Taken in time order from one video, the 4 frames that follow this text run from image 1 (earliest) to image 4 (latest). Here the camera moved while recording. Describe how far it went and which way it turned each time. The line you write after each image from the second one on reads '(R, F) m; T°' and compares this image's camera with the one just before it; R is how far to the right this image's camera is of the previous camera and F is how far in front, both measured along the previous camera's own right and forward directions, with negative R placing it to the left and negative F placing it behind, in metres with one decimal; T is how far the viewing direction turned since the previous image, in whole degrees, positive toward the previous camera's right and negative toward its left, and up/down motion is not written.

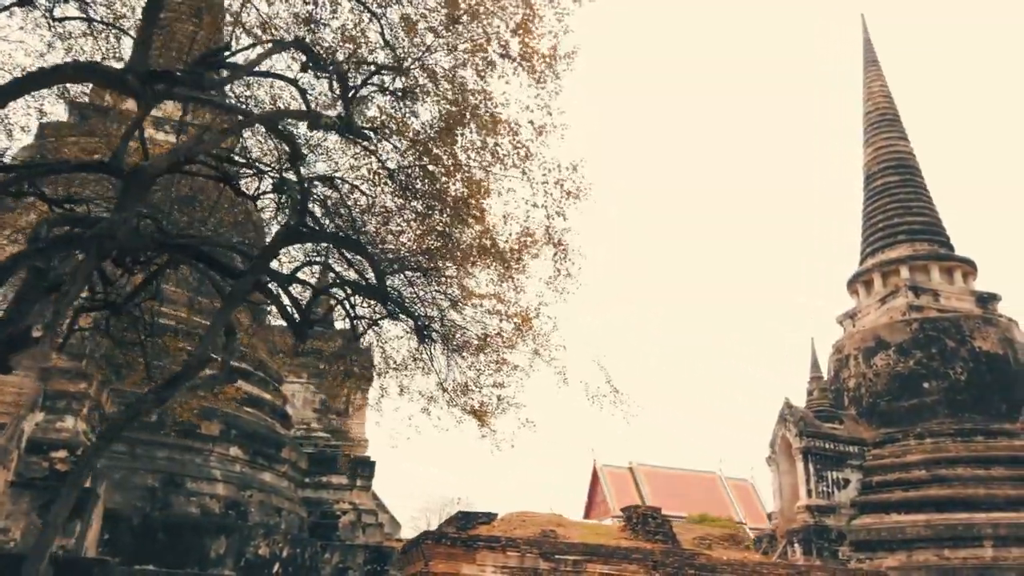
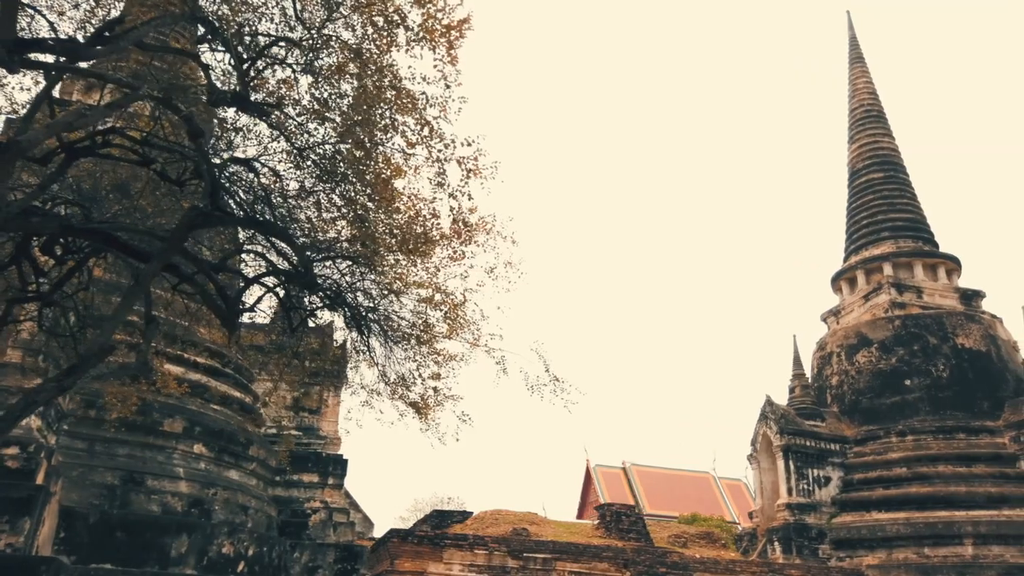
(+0.4, +0.1) m; 0°
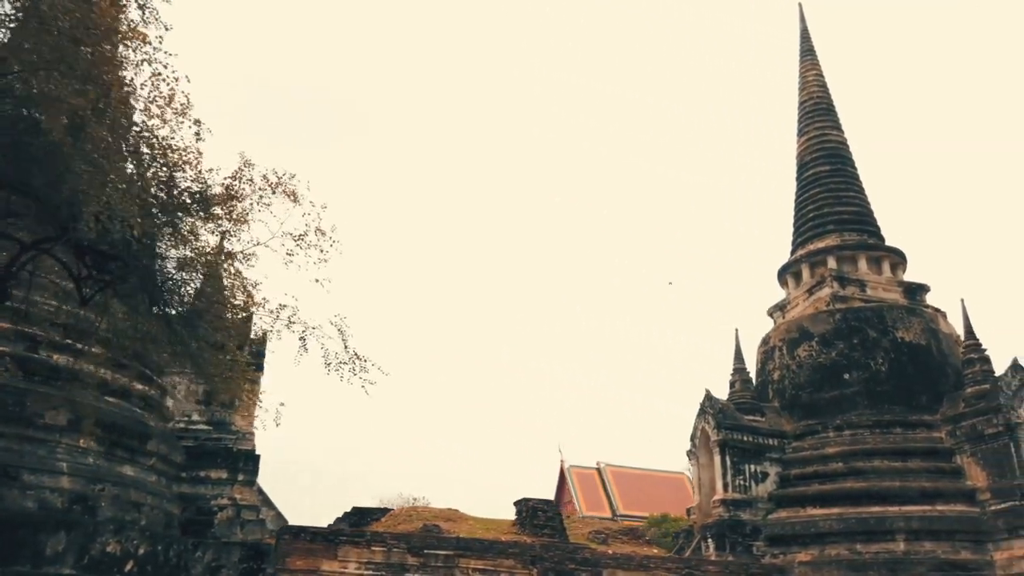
(+1.1, +0.3) m; +1°
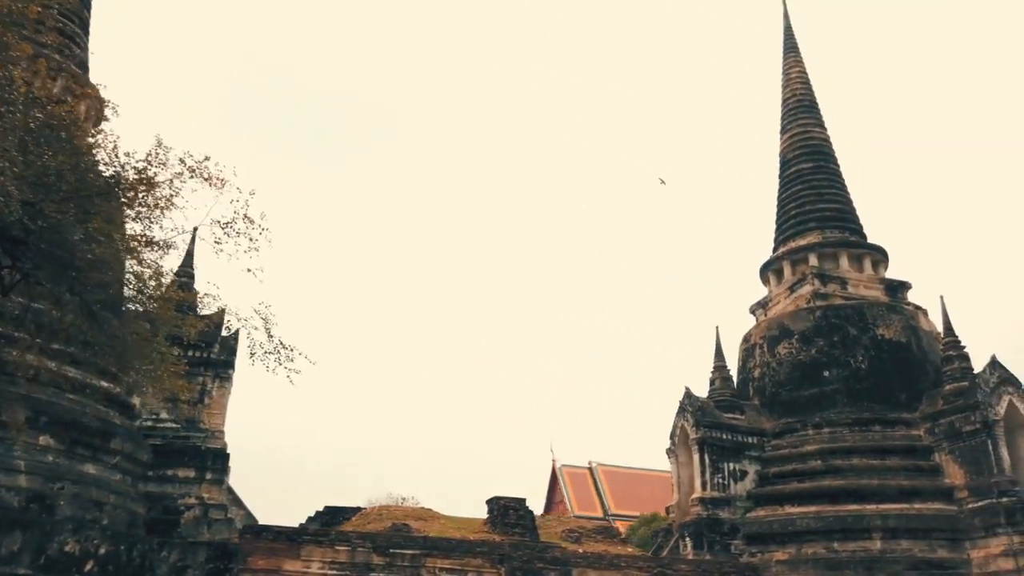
(+0.4, +0.1) m; 0°
